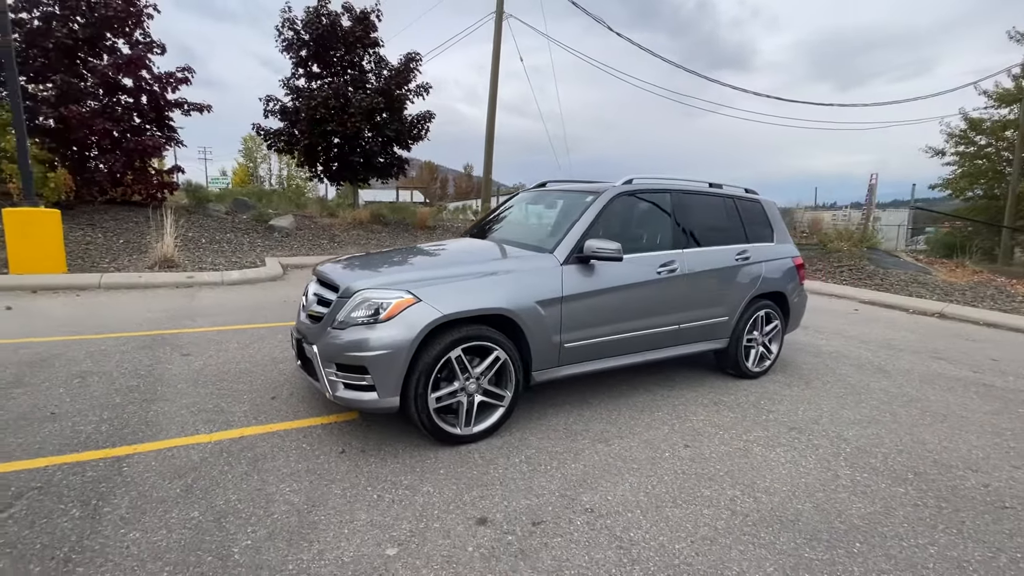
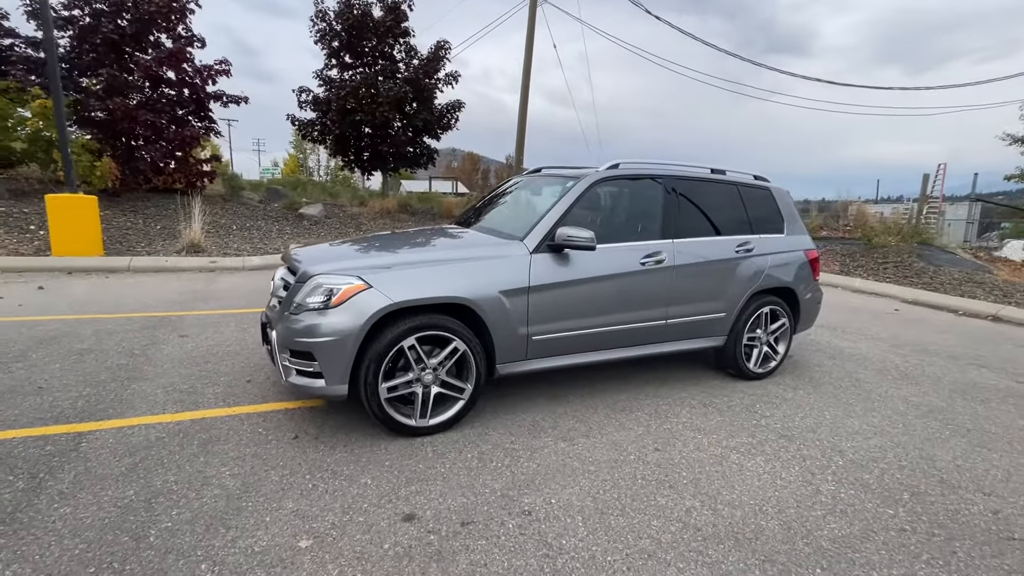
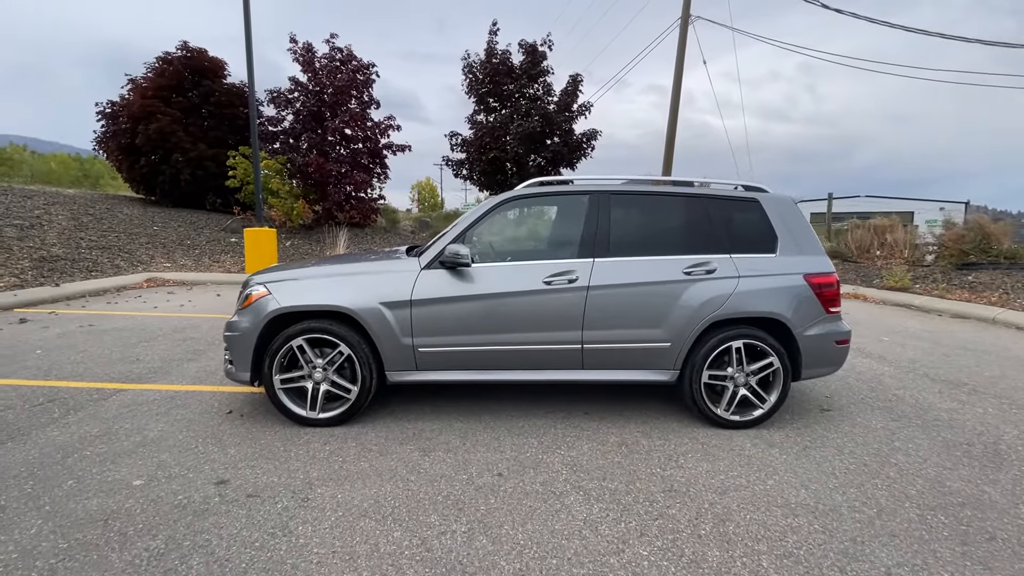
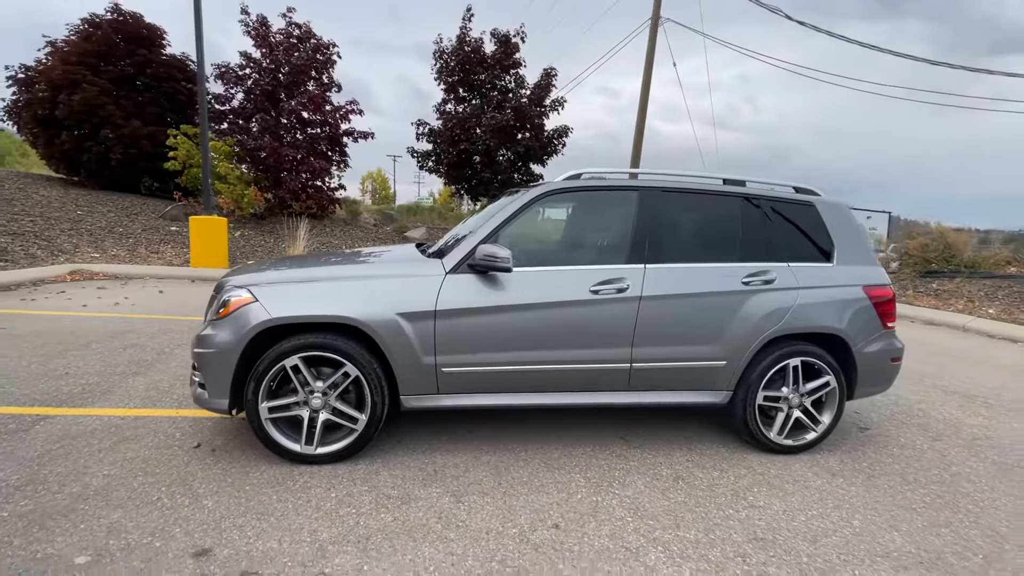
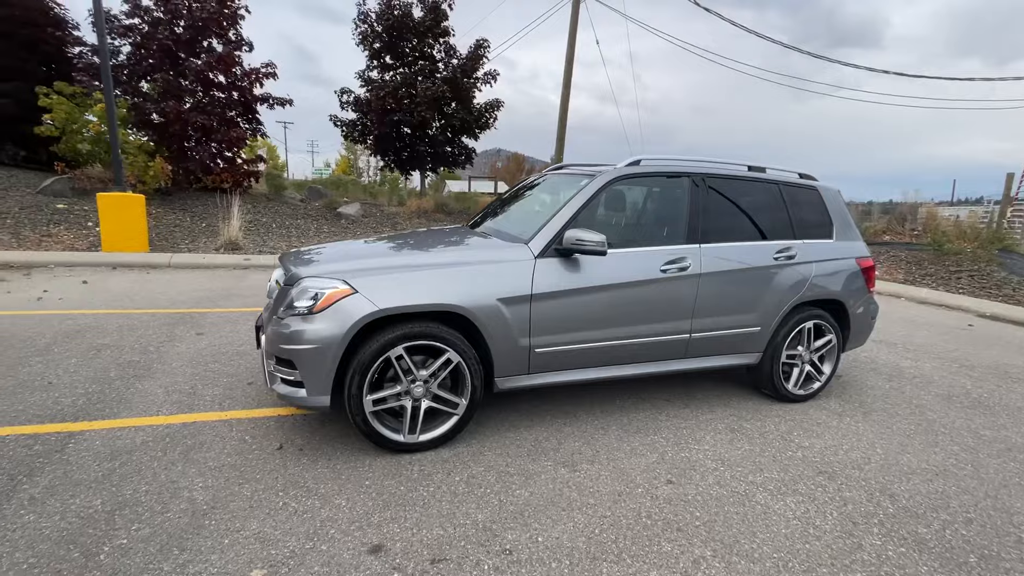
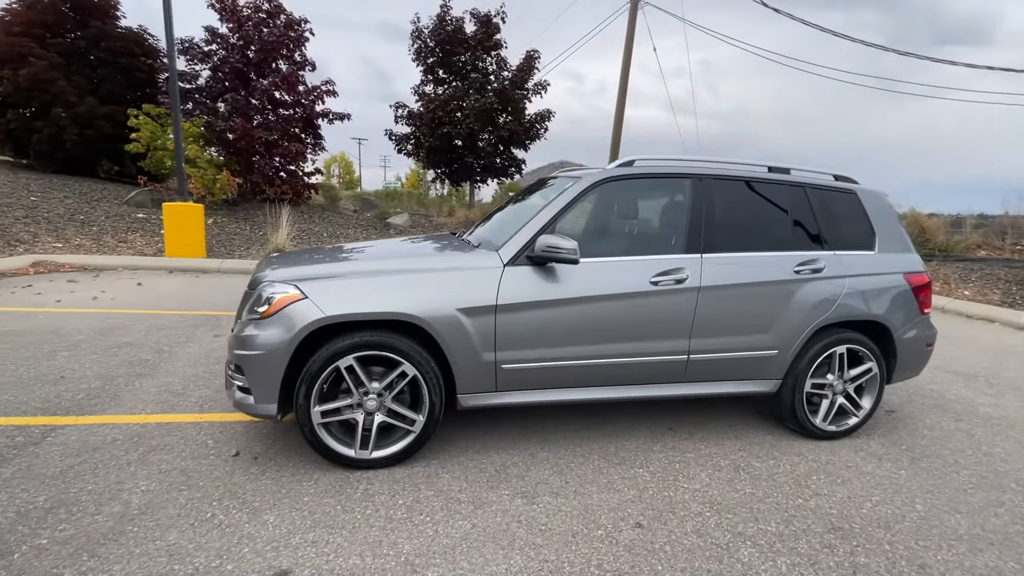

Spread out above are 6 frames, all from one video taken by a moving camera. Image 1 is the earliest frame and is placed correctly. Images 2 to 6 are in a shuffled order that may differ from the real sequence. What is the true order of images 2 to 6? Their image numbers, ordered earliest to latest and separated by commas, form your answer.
2, 5, 6, 4, 3
